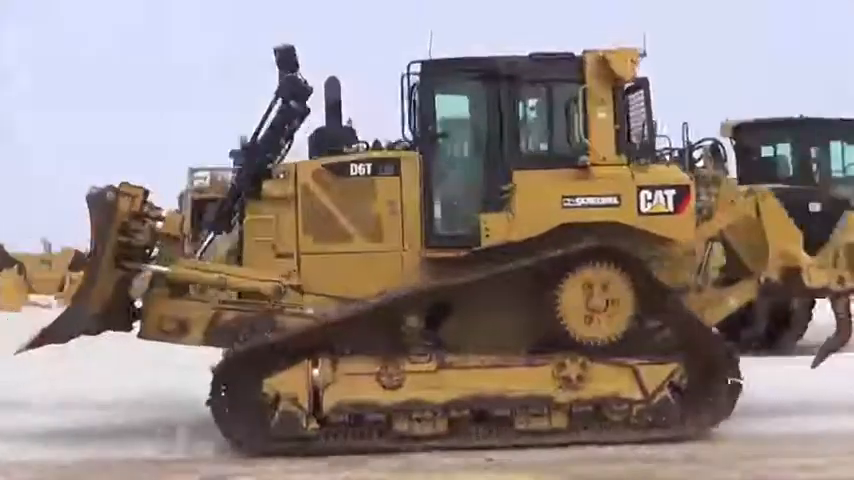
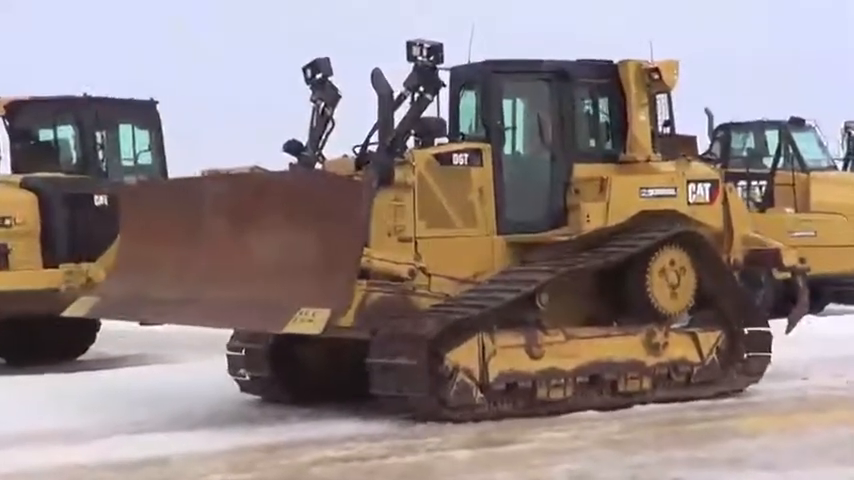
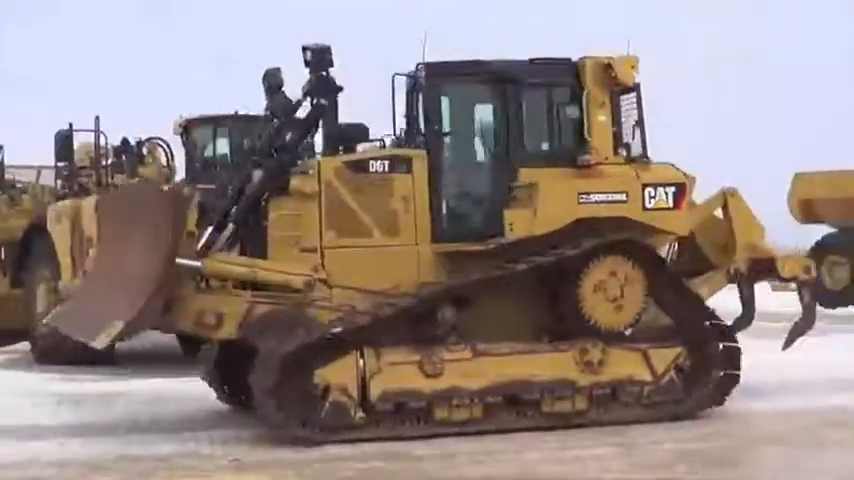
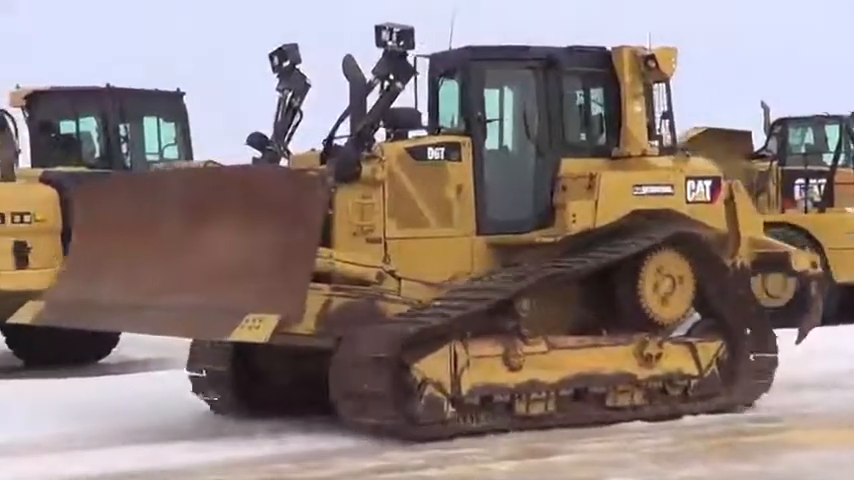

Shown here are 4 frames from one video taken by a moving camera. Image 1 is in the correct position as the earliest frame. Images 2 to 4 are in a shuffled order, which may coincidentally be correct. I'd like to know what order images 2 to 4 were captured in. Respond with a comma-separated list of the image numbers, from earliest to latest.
3, 2, 4
